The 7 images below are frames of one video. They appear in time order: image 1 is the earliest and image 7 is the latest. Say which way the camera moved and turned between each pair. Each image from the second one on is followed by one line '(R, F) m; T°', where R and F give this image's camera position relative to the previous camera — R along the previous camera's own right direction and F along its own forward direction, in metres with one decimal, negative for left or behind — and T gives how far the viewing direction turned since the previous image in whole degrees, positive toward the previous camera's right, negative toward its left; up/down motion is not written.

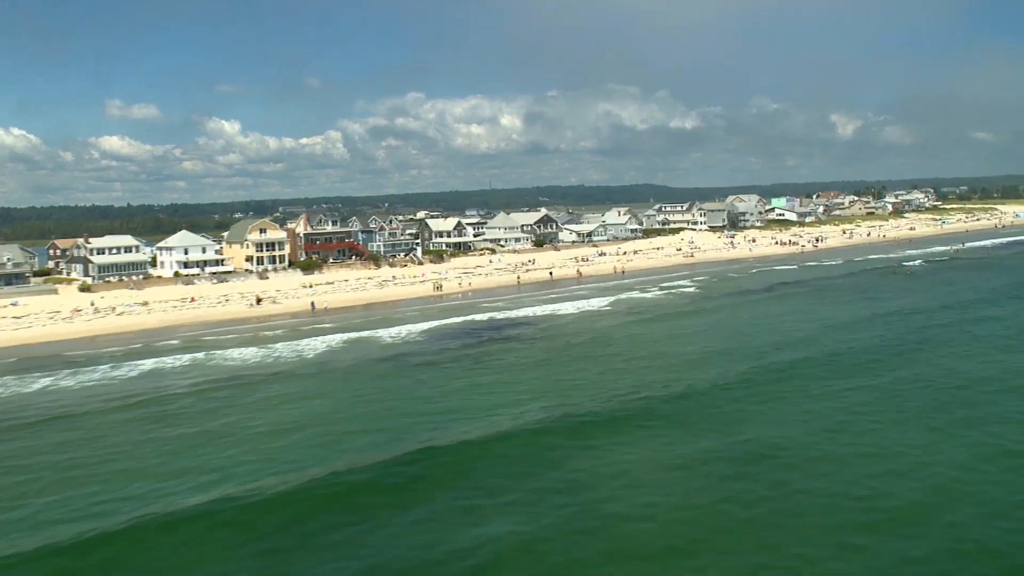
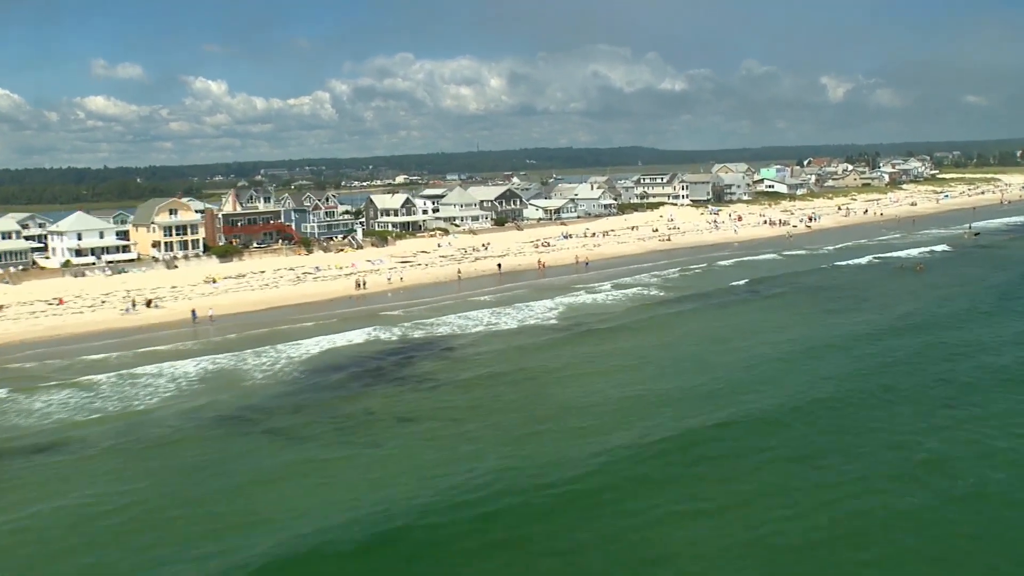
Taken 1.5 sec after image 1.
(+2.1, +7.6) m; 0°
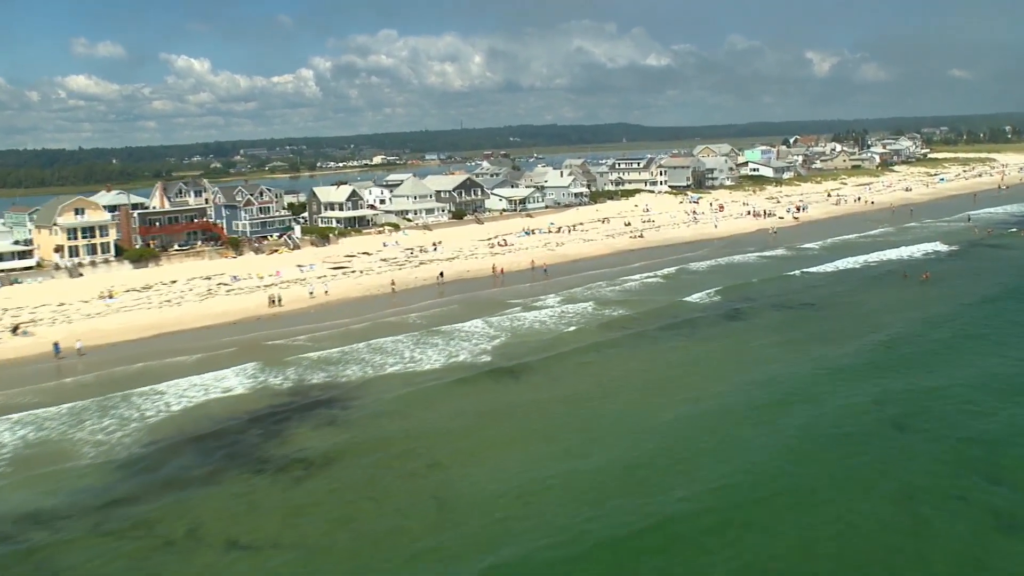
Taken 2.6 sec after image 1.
(+1.6, +5.9) m; +1°
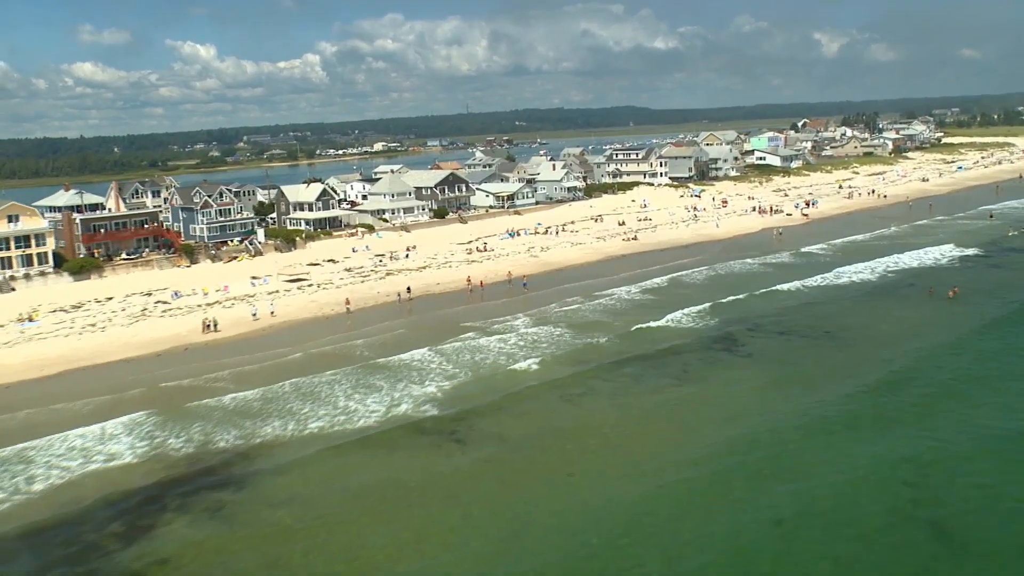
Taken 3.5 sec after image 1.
(+1.2, +4.6) m; 0°
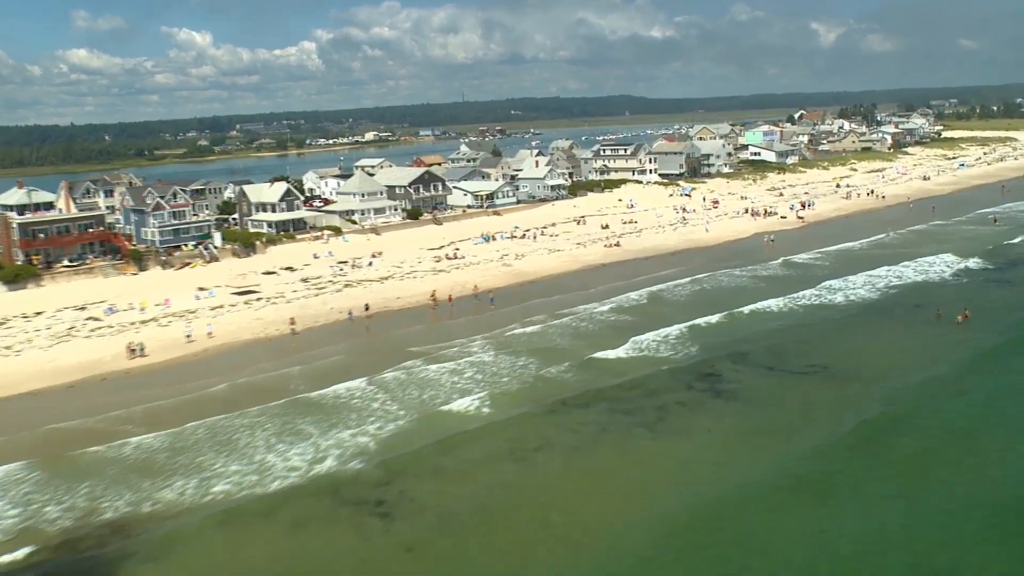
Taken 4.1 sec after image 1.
(+0.9, +3.3) m; 0°
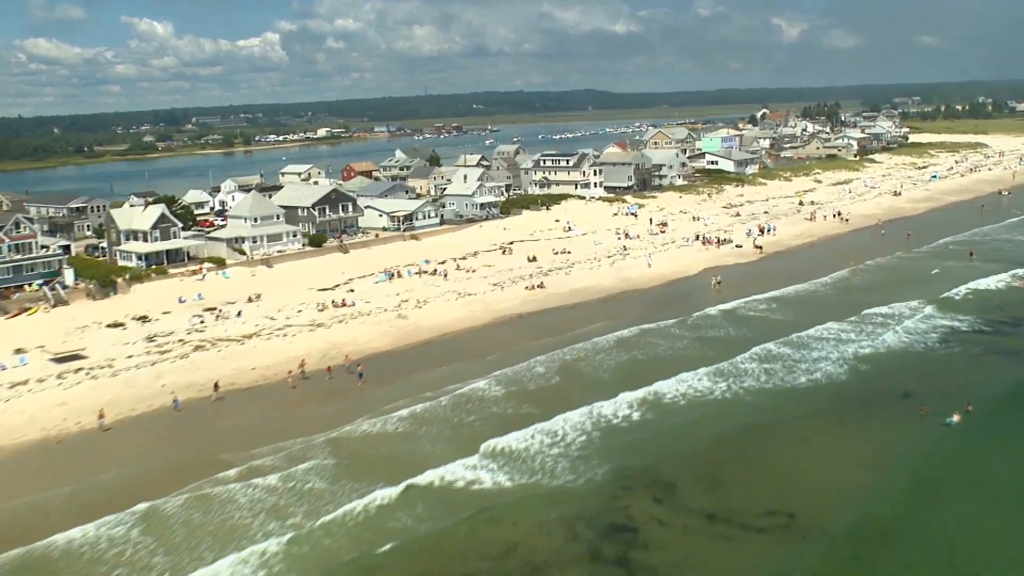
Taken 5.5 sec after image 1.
(+2.1, +7.0) m; +2°
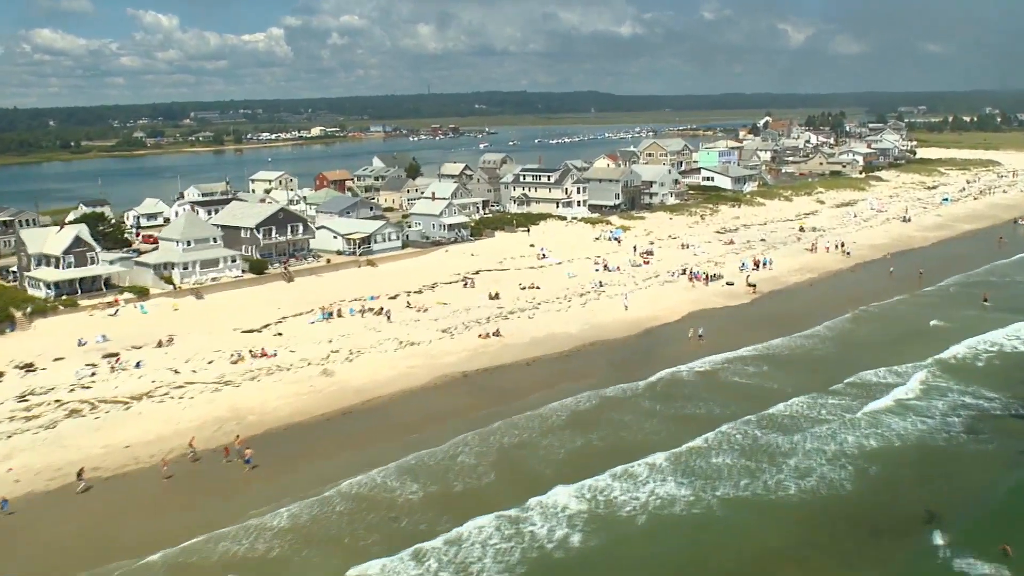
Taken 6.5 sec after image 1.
(+1.4, +5.1) m; 0°
